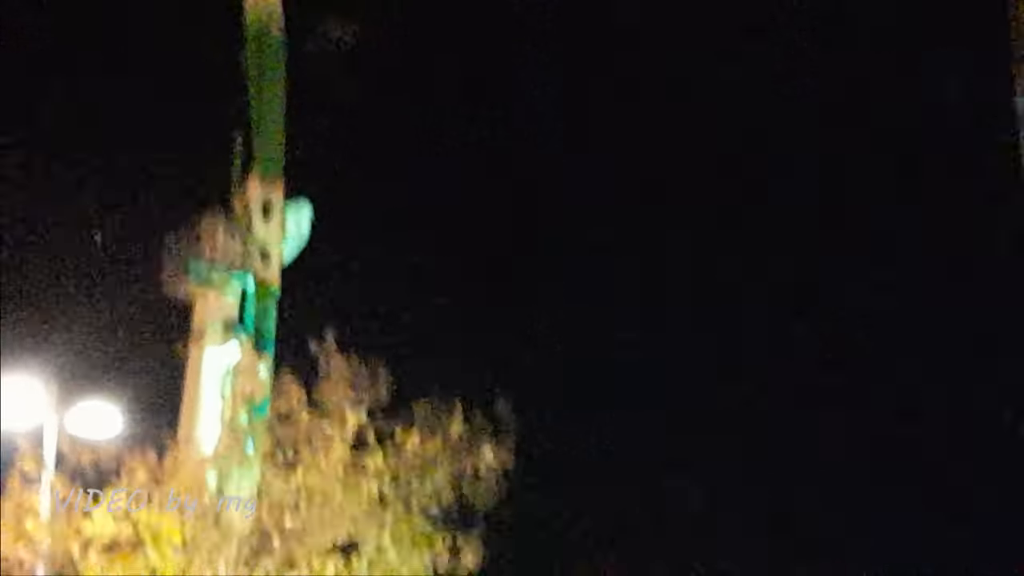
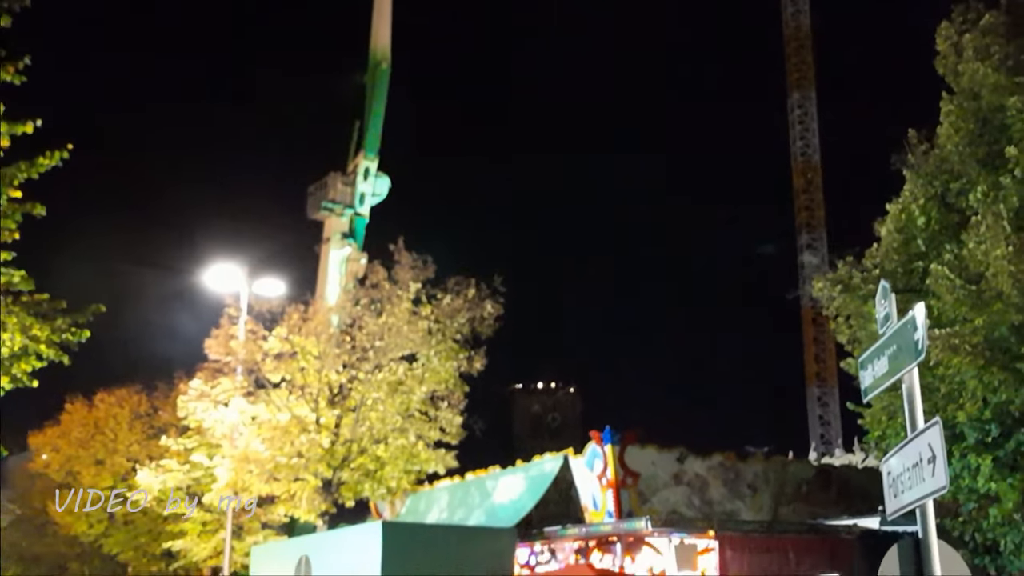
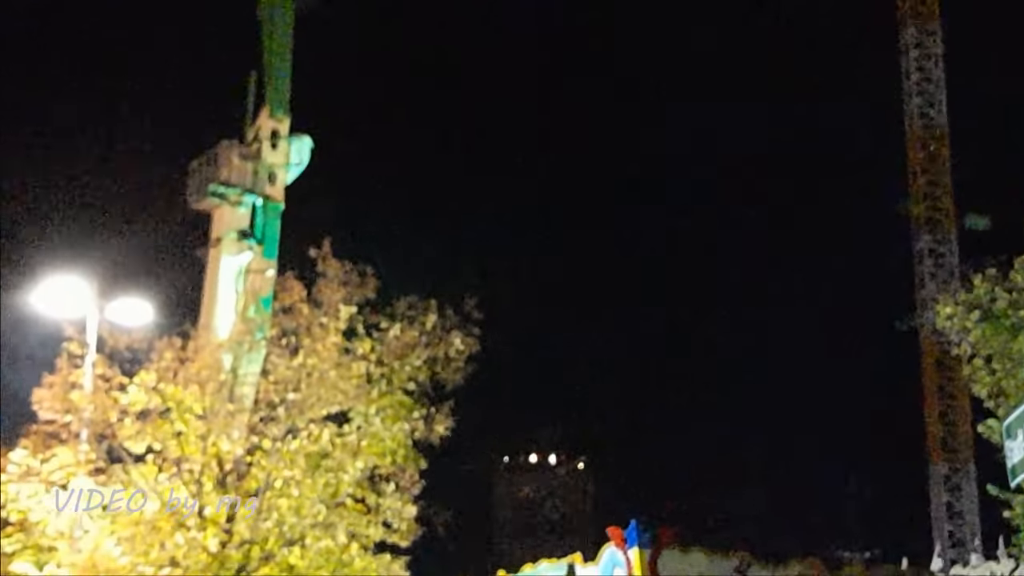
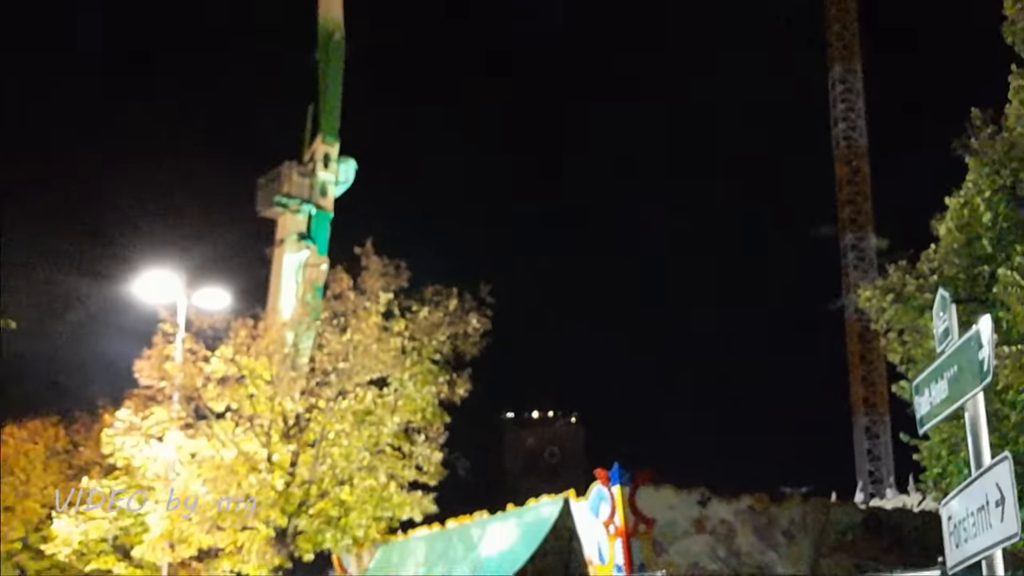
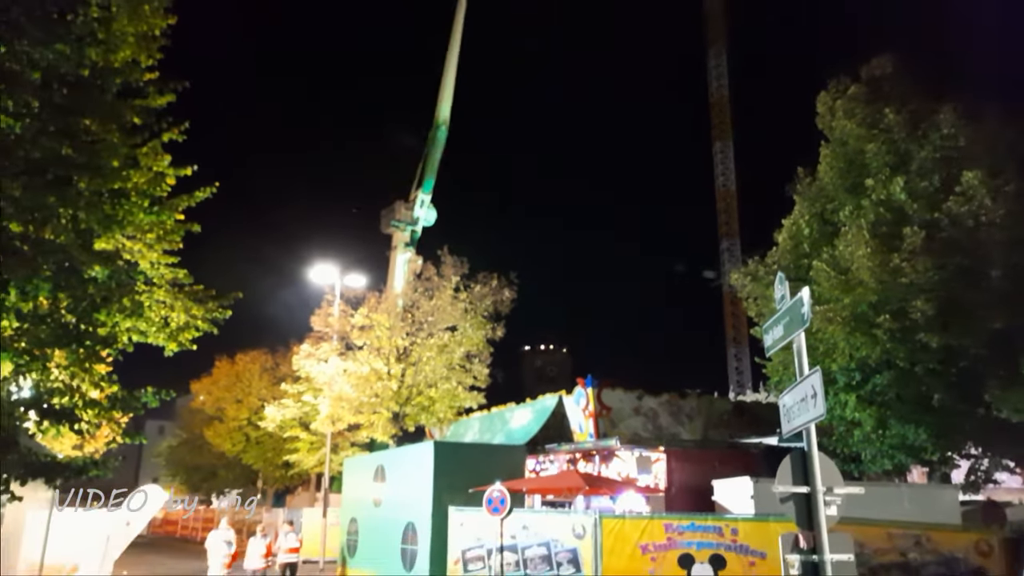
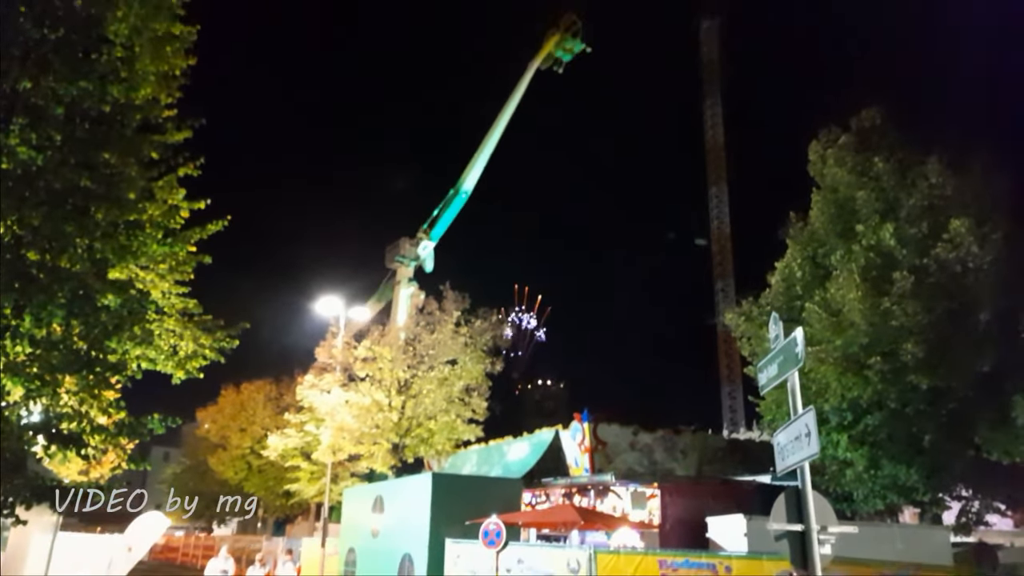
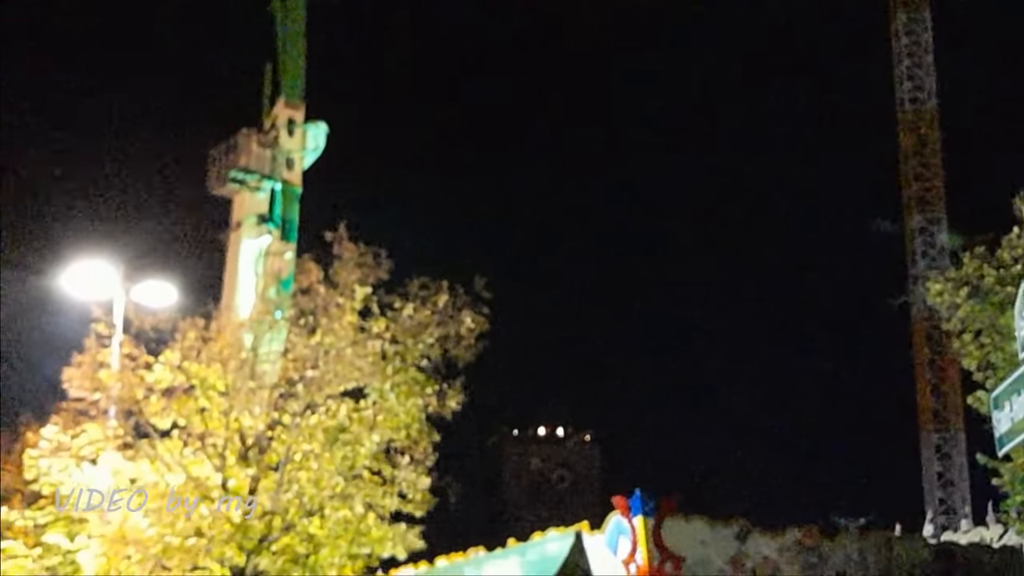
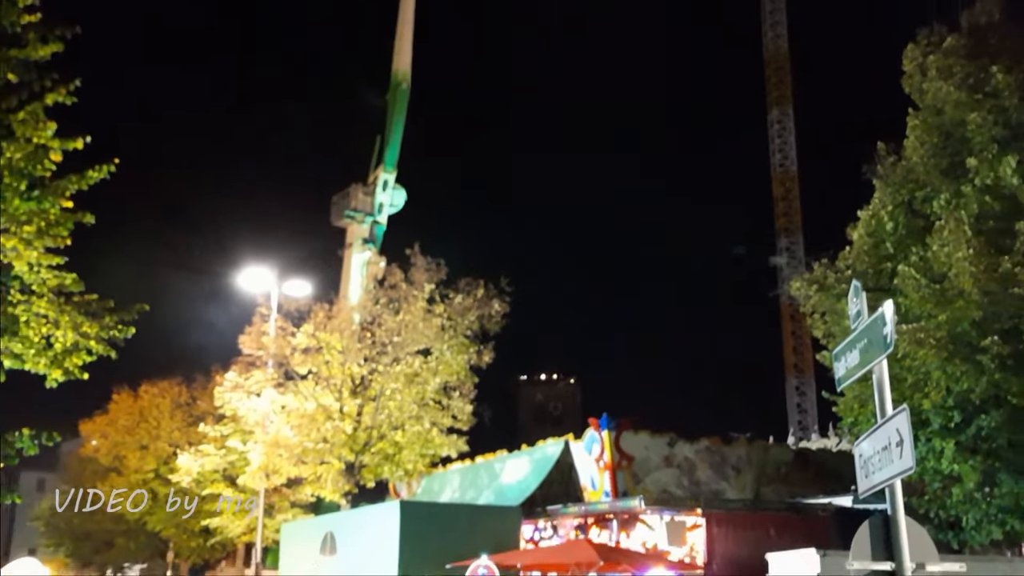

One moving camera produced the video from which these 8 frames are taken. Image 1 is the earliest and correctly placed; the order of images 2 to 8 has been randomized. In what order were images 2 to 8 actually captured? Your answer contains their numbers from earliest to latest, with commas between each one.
7, 3, 4, 2, 8, 5, 6
